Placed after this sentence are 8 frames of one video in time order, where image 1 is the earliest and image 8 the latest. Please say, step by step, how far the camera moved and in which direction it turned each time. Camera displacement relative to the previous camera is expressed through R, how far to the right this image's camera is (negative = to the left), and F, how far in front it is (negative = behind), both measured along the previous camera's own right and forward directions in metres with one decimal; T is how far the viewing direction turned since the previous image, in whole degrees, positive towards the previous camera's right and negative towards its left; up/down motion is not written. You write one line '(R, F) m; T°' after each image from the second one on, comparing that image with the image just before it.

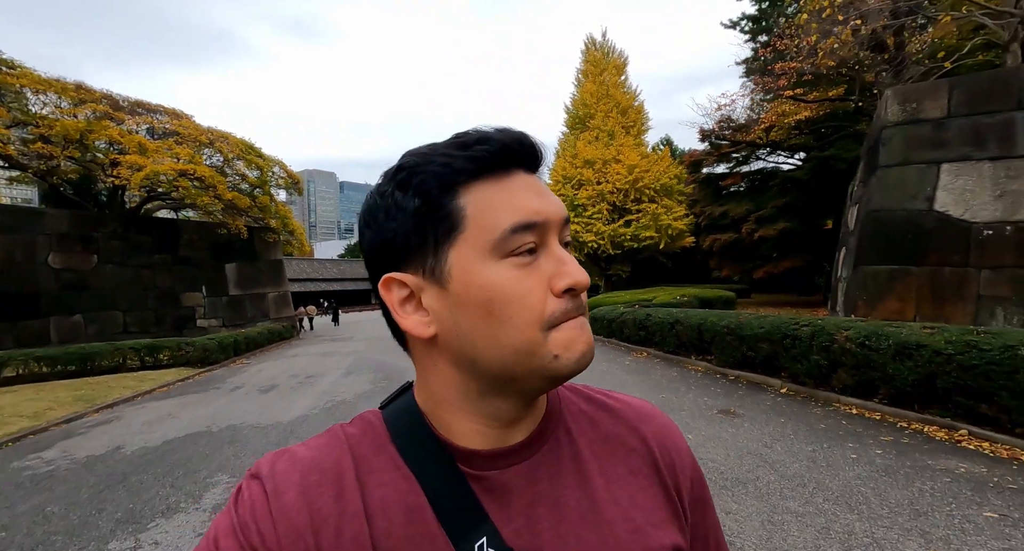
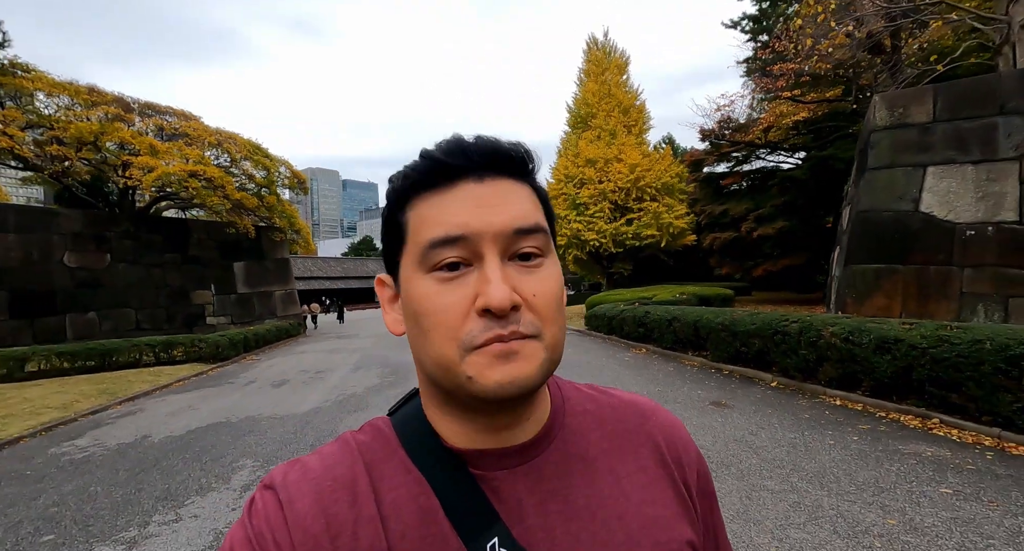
(0.0, -0.3) m; 0°
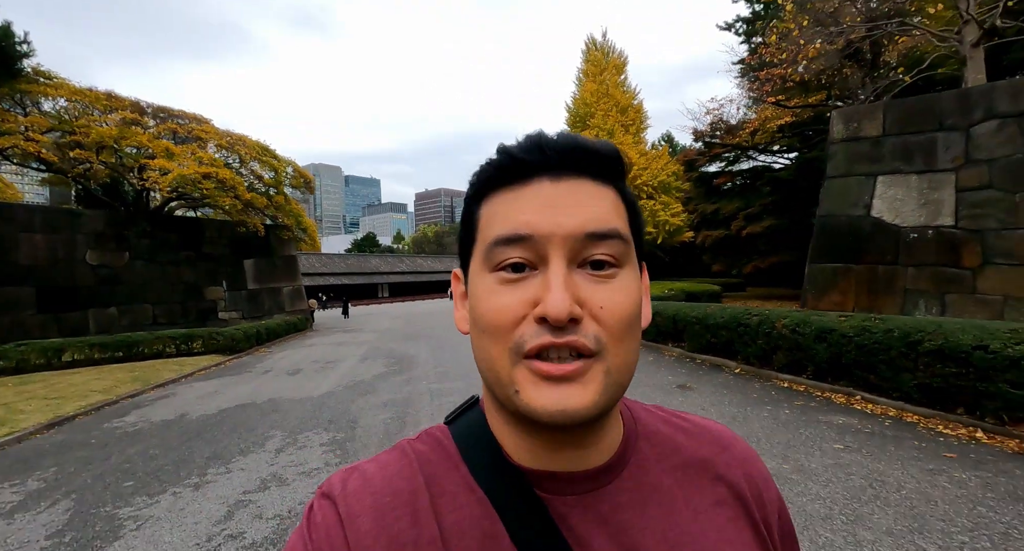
(+0.2, -0.7) m; 0°
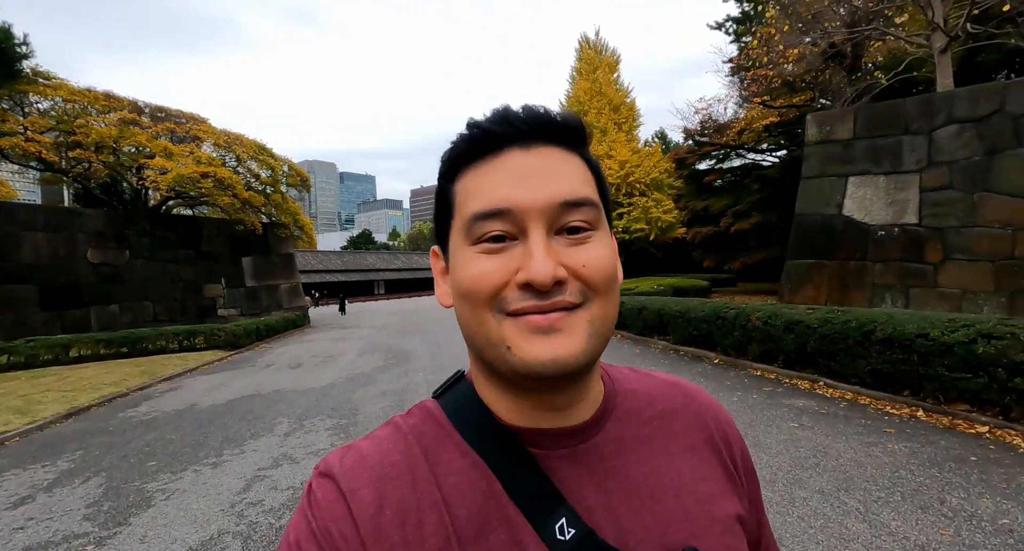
(+0.1, -0.4) m; +1°
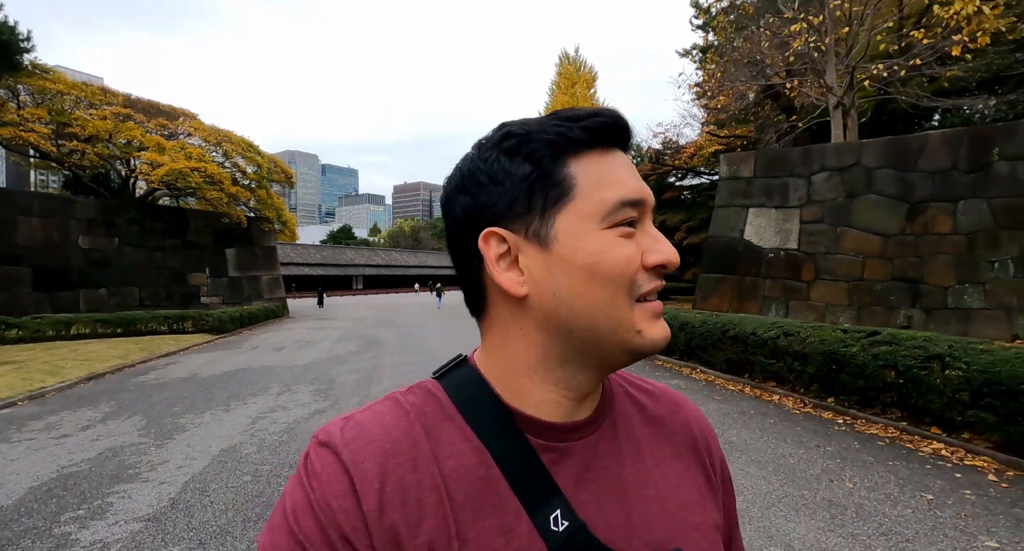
(+0.4, -1.5) m; +2°
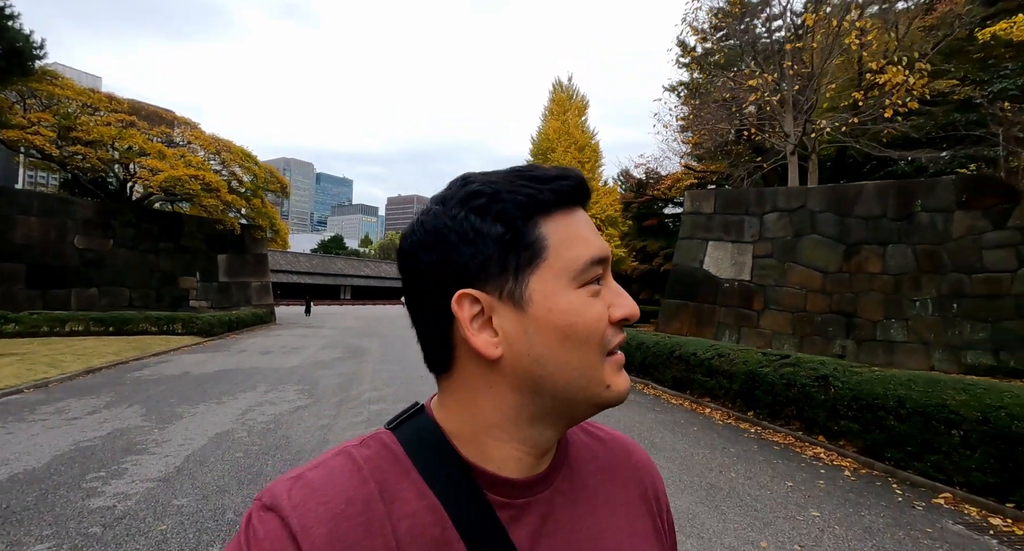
(+0.3, -0.7) m; +1°
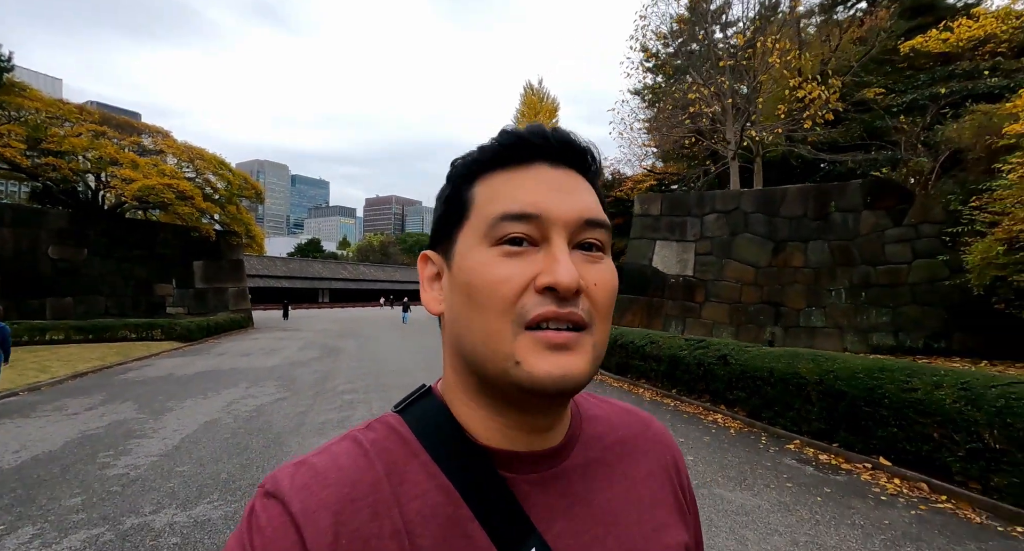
(+0.4, -0.8) m; +2°
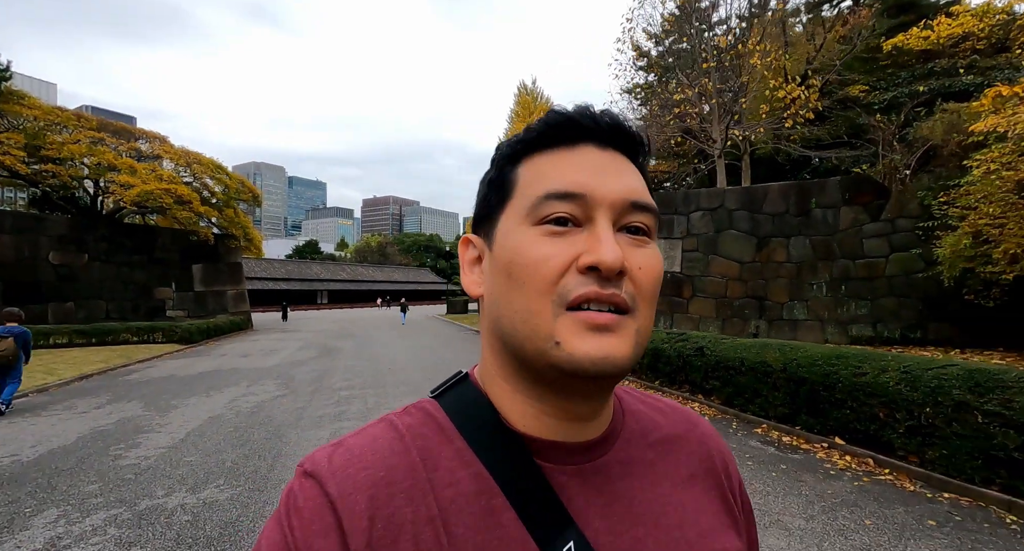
(+0.2, -0.3) m; 0°
